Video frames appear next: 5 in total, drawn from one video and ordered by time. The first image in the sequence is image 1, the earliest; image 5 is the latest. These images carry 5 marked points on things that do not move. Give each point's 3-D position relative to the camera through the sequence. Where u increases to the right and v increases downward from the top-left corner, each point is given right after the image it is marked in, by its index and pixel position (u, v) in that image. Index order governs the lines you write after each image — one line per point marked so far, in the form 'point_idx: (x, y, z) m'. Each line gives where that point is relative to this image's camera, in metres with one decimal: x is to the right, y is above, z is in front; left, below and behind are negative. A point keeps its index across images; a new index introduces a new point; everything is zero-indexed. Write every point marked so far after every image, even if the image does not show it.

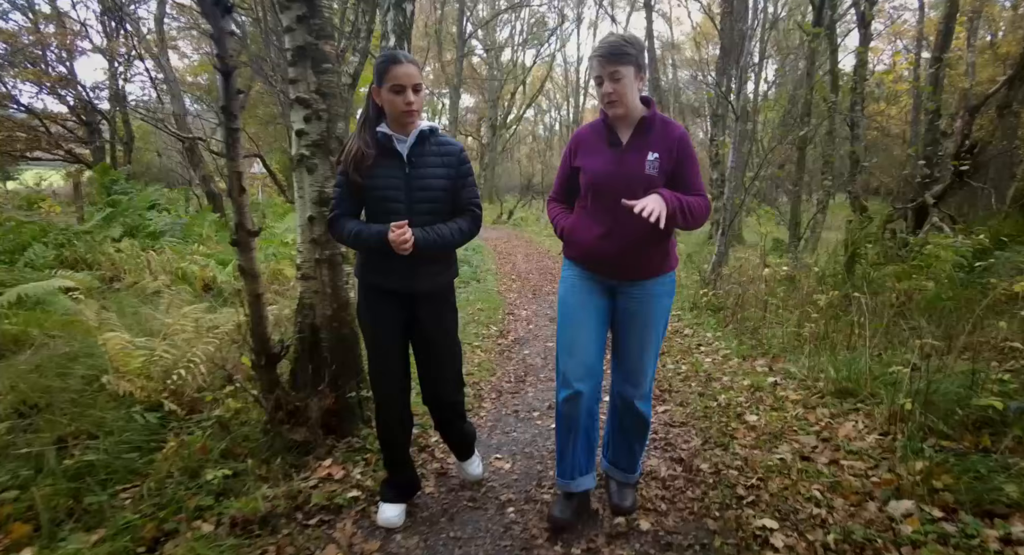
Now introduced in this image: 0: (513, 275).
0: (0.0, +0.1, +10.8) m
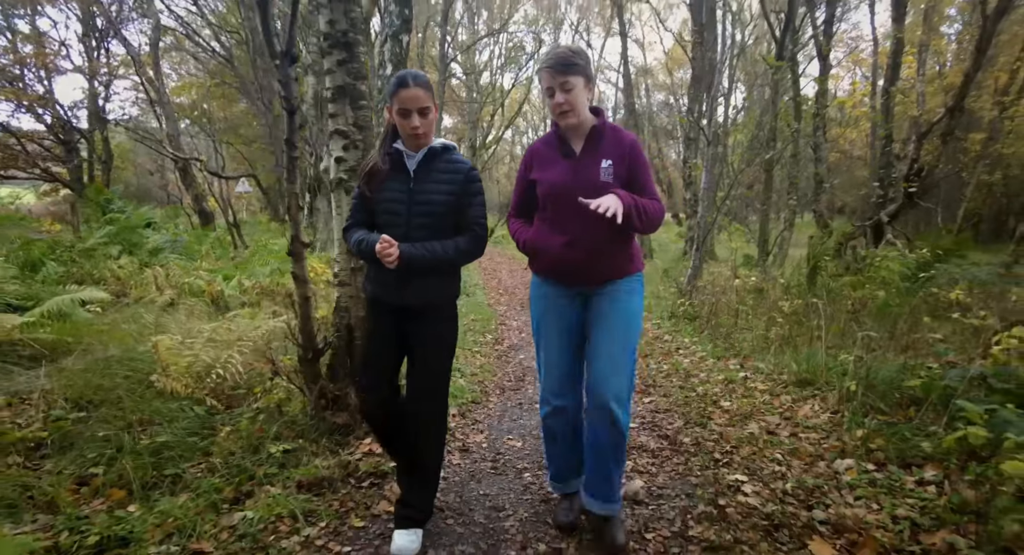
0: (-0.3, -0.2, +11.3) m
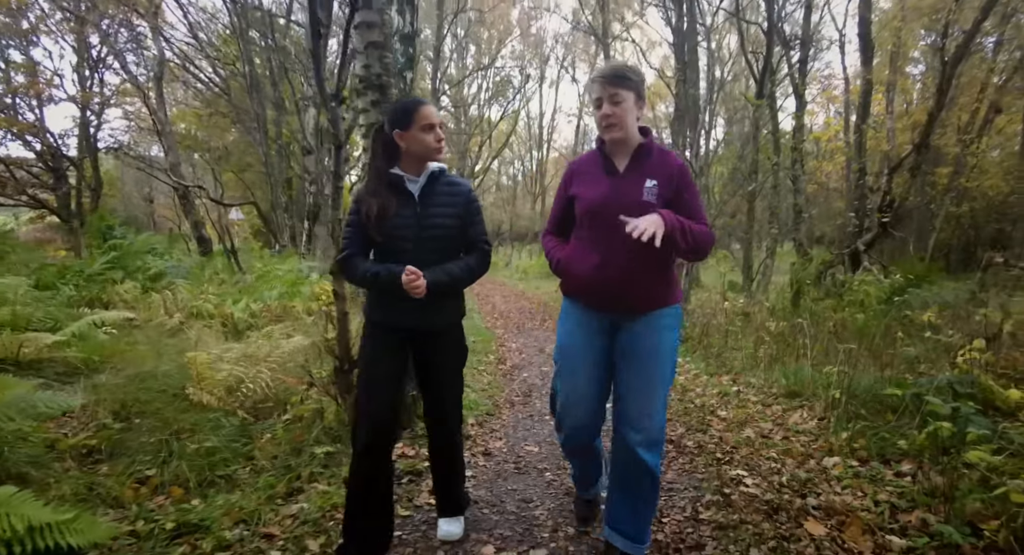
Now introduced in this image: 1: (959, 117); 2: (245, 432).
0: (-0.4, -0.8, +11.6) m
1: (+13.4, +4.8, +14.8) m
2: (-1.8, -1.1, +3.4) m
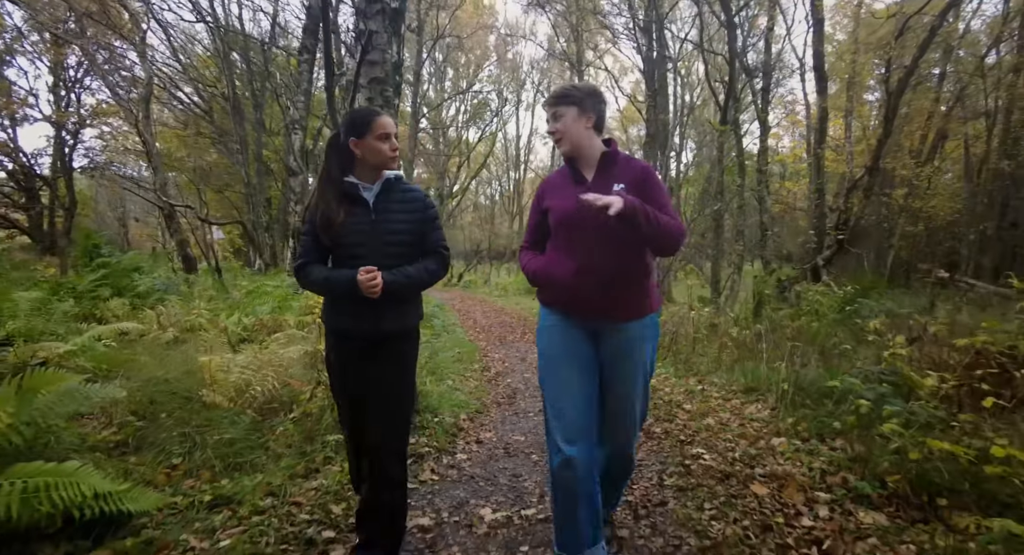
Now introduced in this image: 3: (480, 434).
0: (-0.8, -1.2, +12.0) m
1: (+12.7, +4.3, +16.0) m
2: (-1.9, -1.1, +3.8) m
3: (-0.3, -1.3, +4.0) m
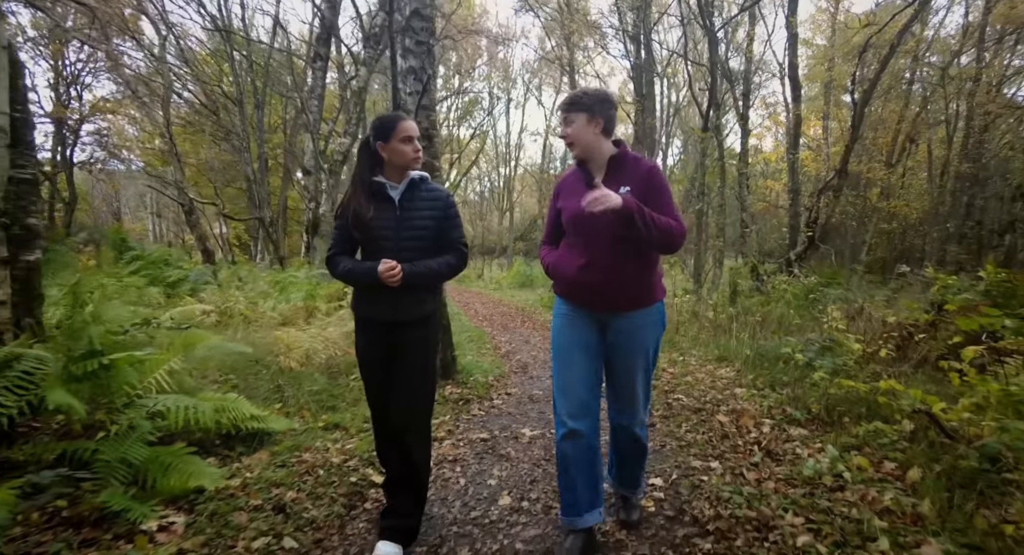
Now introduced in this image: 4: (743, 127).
0: (-0.9, -1.0, +13.0) m
1: (+12.6, +4.6, +17.3) m
2: (-1.7, -1.0, +4.7) m
3: (-0.1, -1.1, +5.0) m
4: (+6.3, +4.0, +13.7) m
